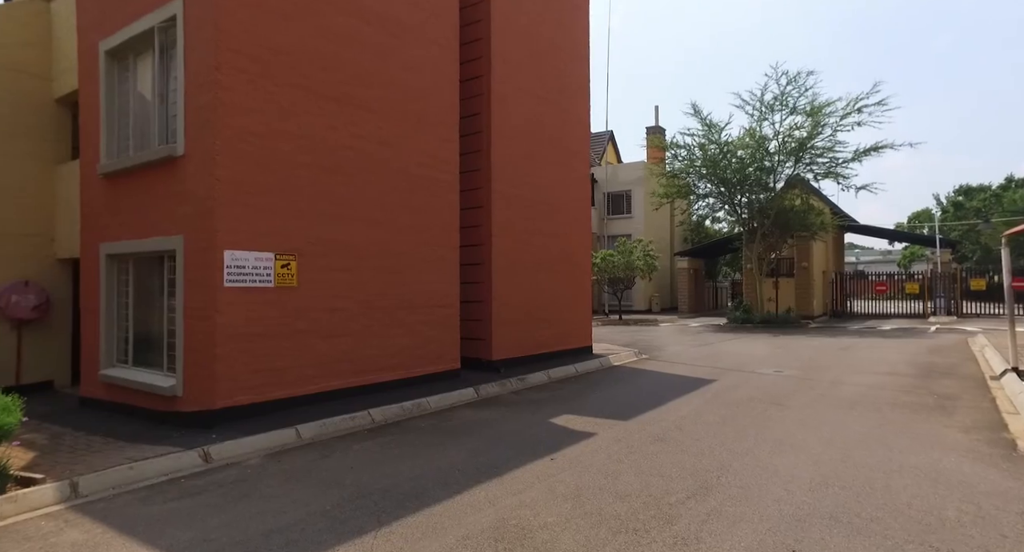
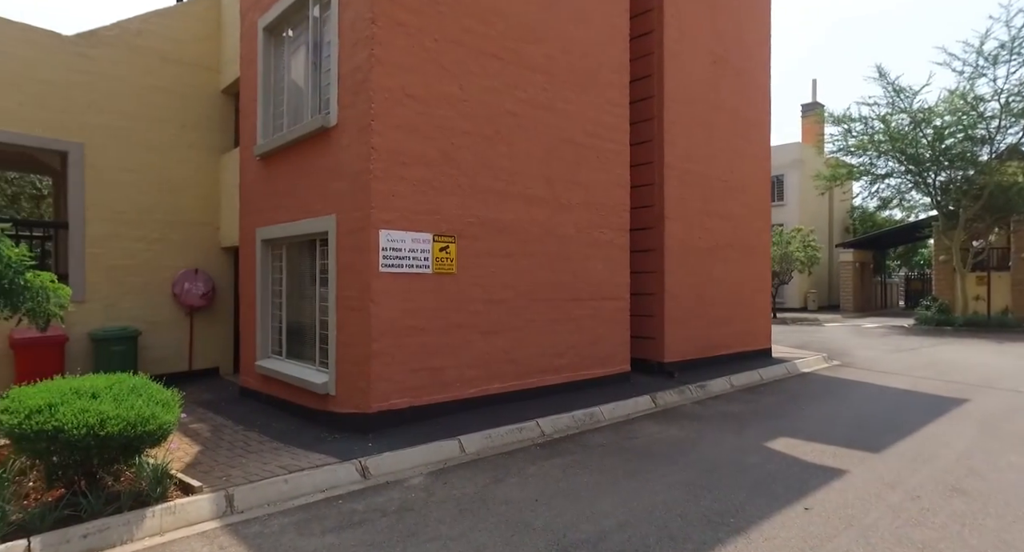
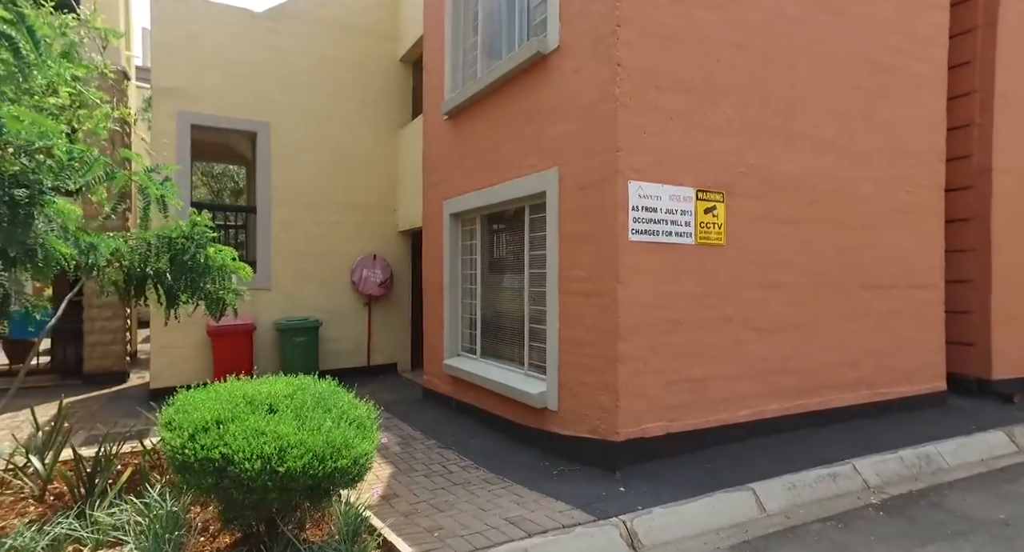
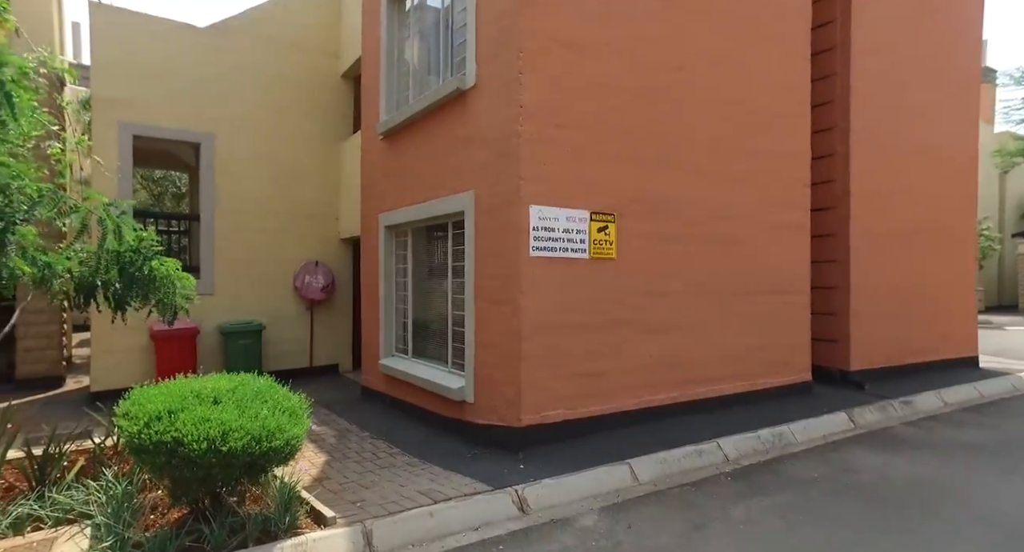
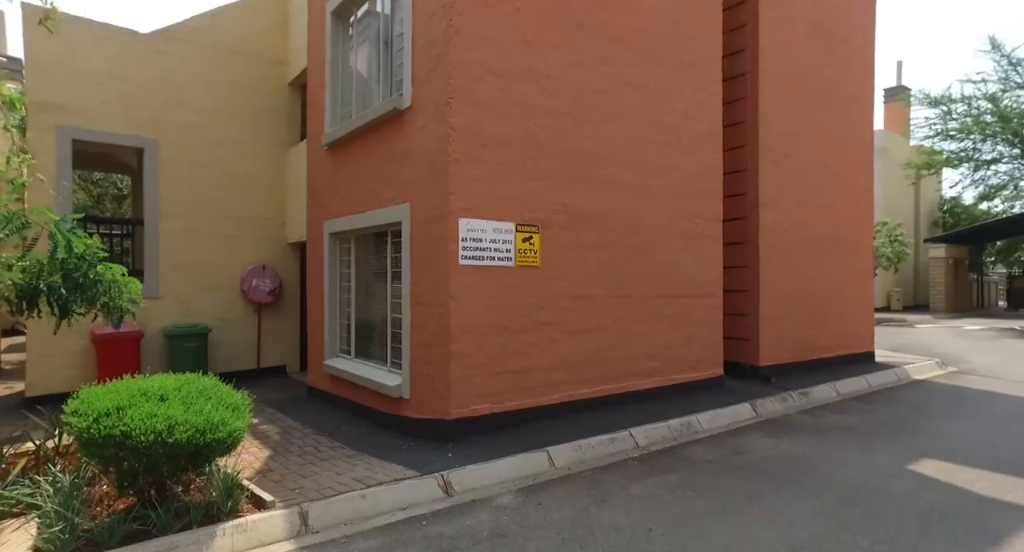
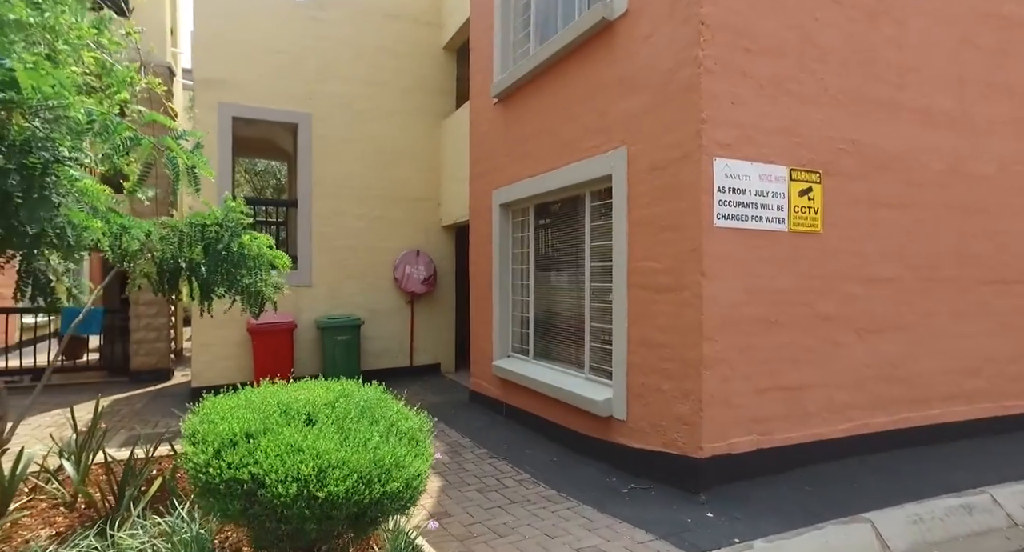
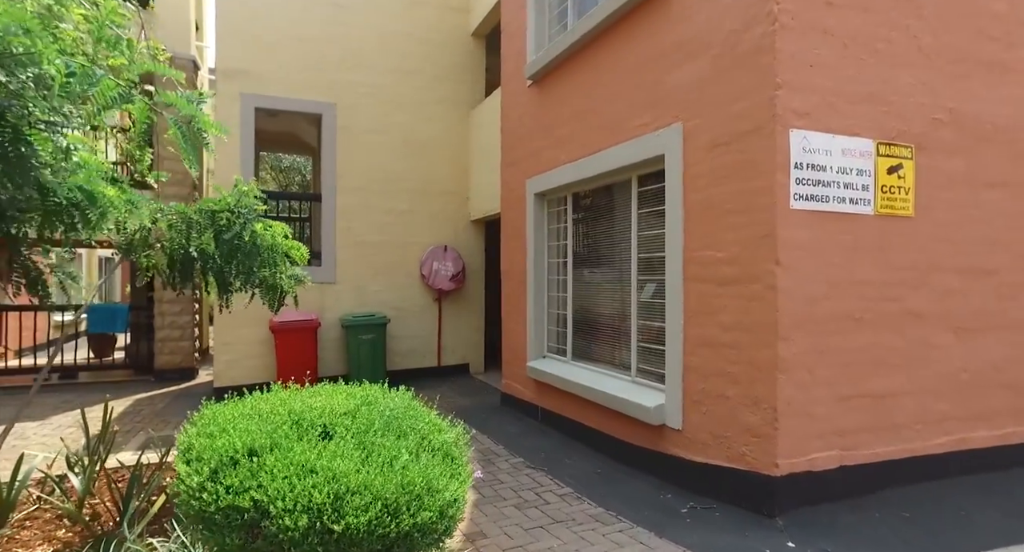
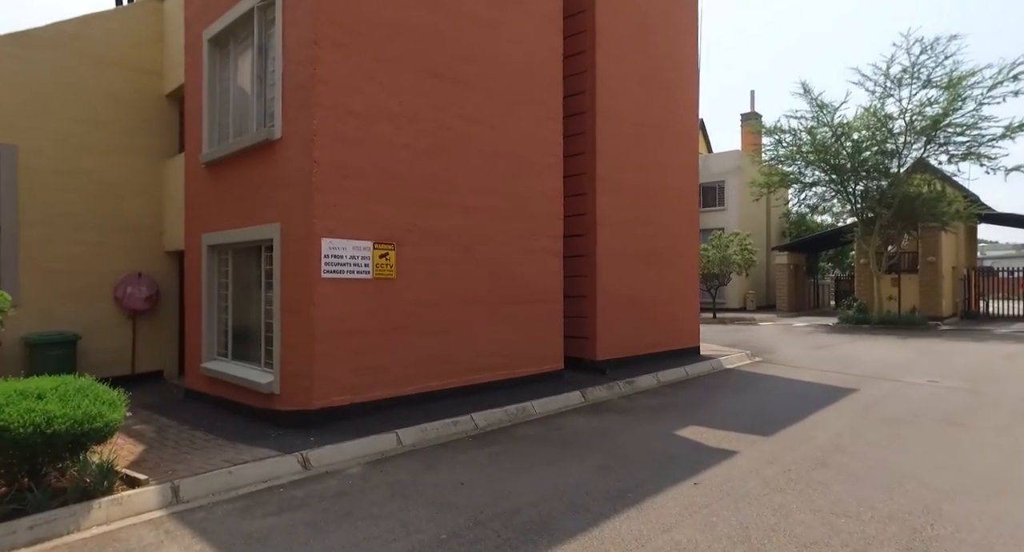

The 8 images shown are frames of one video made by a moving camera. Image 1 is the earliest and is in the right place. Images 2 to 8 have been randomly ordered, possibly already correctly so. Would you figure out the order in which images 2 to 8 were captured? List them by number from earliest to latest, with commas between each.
8, 2, 5, 4, 3, 6, 7
